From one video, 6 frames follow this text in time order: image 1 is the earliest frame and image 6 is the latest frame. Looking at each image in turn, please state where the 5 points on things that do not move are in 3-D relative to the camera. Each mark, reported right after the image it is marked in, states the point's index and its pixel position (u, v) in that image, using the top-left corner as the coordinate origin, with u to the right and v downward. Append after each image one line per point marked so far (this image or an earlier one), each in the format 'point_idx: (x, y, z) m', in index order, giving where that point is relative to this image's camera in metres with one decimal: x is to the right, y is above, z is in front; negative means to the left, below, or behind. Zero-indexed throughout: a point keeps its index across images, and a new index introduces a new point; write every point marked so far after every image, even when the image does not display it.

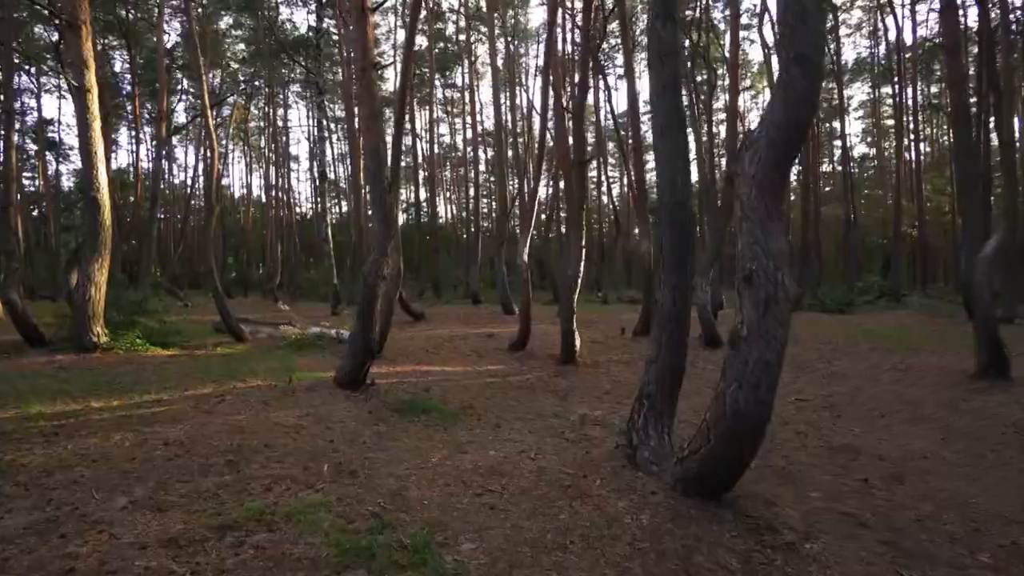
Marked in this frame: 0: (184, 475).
0: (-3.1, -1.8, +5.4) m
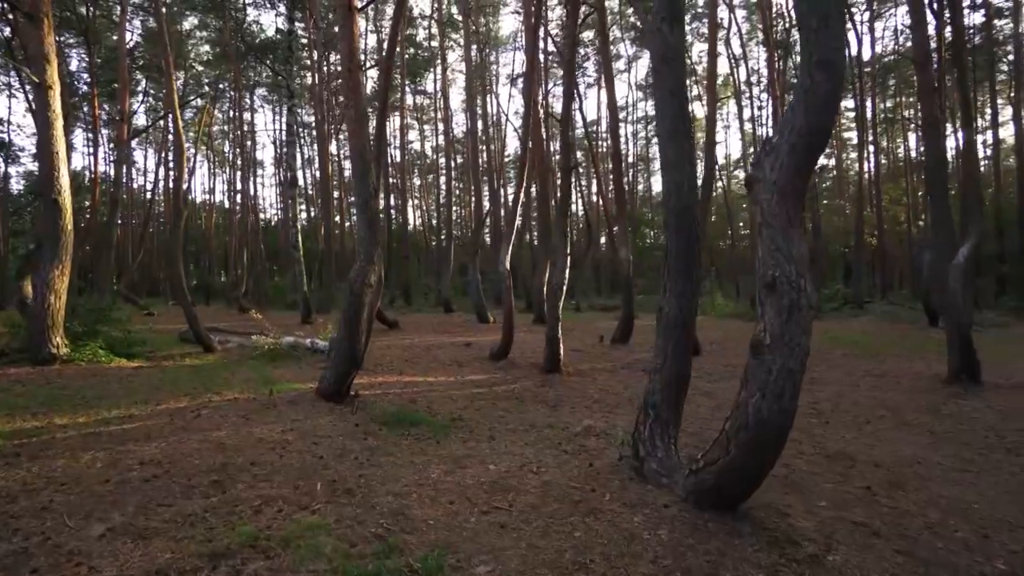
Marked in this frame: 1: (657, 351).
0: (-3.1, -1.9, +5.0) m
1: (+1.4, -0.6, +5.6) m
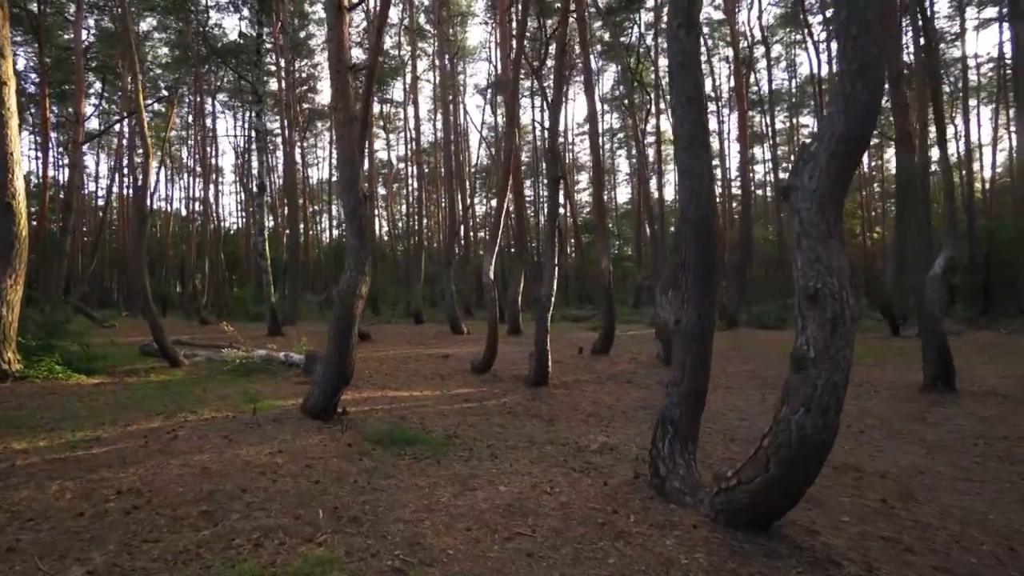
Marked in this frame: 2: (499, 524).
0: (-2.9, -2.0, +4.5) m
1: (+1.6, -0.7, +5.5) m
2: (-0.1, -2.0, +4.7) m
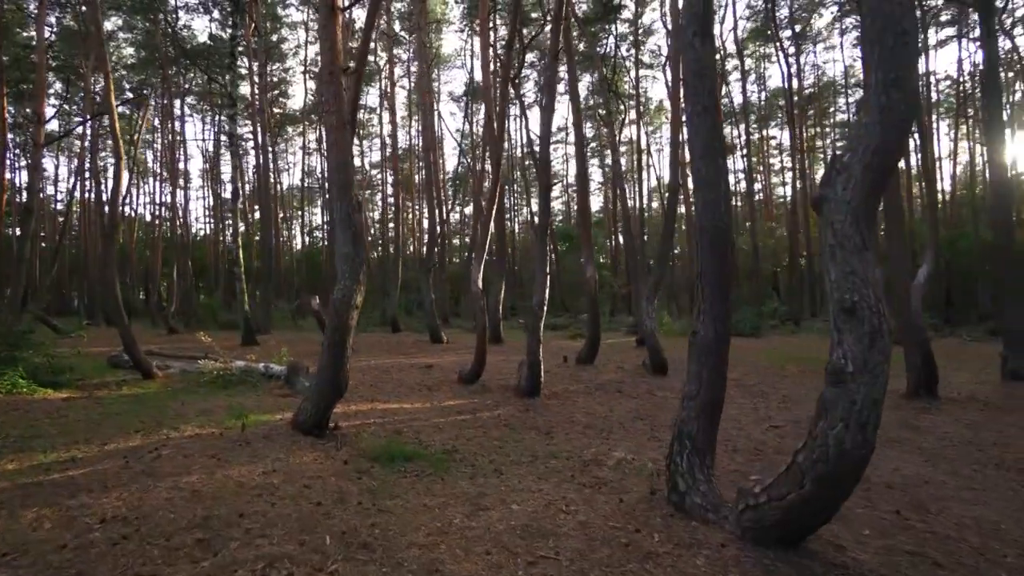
0: (-2.7, -2.1, +4.2) m
1: (+1.7, -0.8, +5.4) m
2: (+0.1, -2.1, +4.5) m
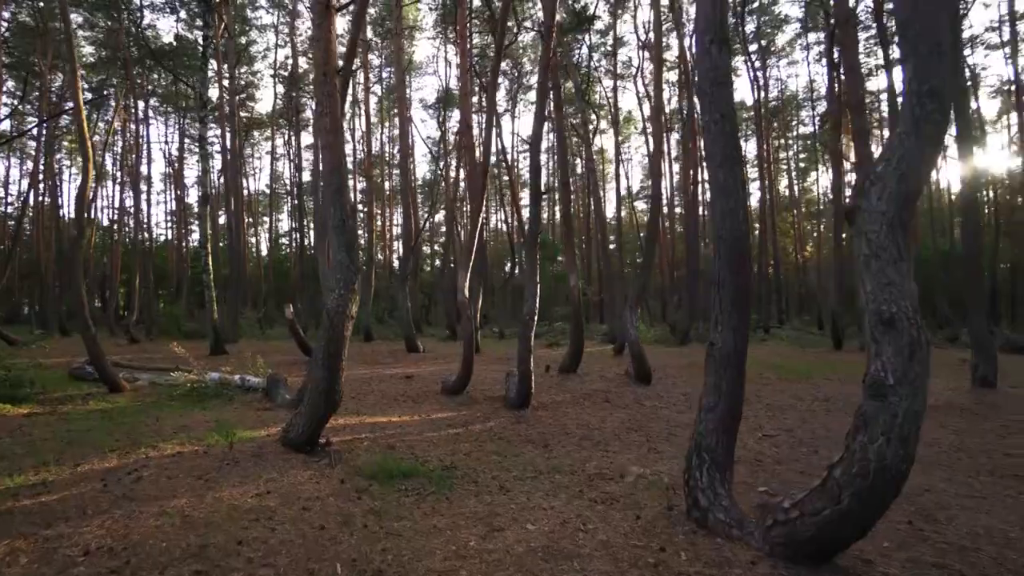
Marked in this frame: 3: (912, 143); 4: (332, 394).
0: (-2.5, -2.1, +3.8) m
1: (+1.8, -0.9, +5.3) m
2: (+0.2, -2.1, +4.3) m
3: (+2.7, +1.0, +3.8) m
4: (-2.3, -1.3, +7.1) m
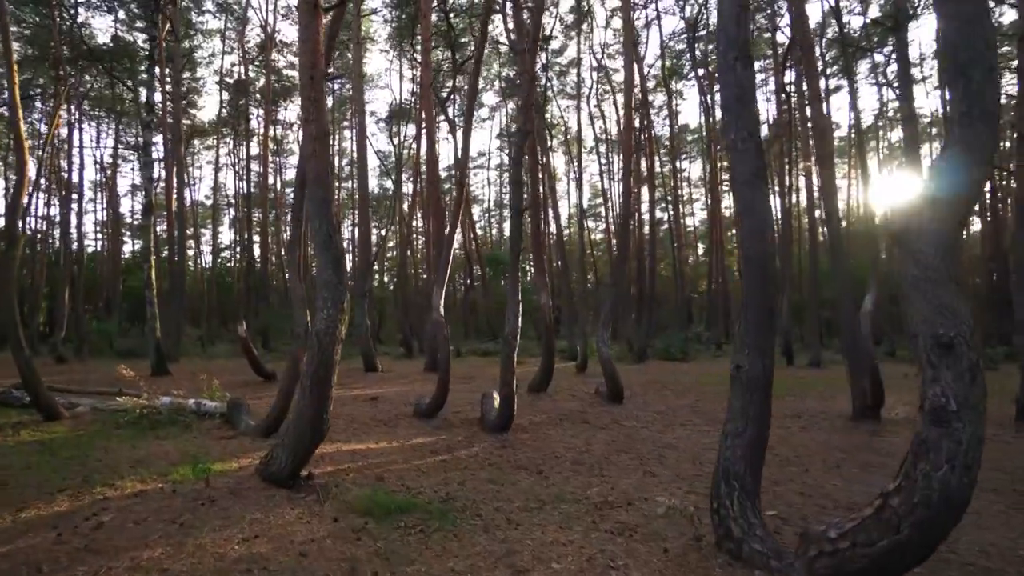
0: (-2.2, -2.3, +3.2) m
1: (+2.0, -1.1, +5.1) m
2: (+0.5, -2.3, +4.0) m
3: (+3.0, +0.8, +3.8) m
4: (-2.2, -1.6, +6.5) m
